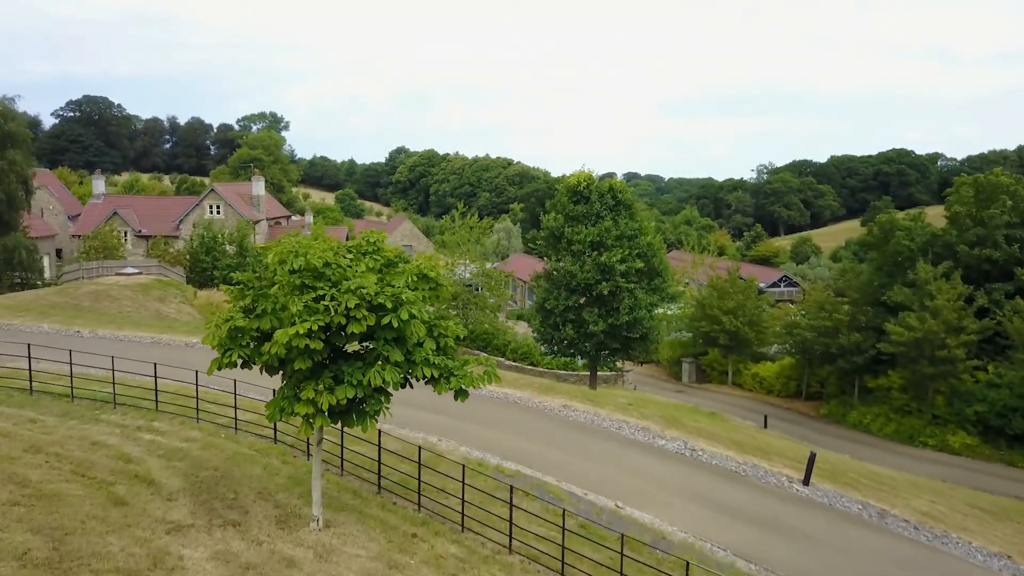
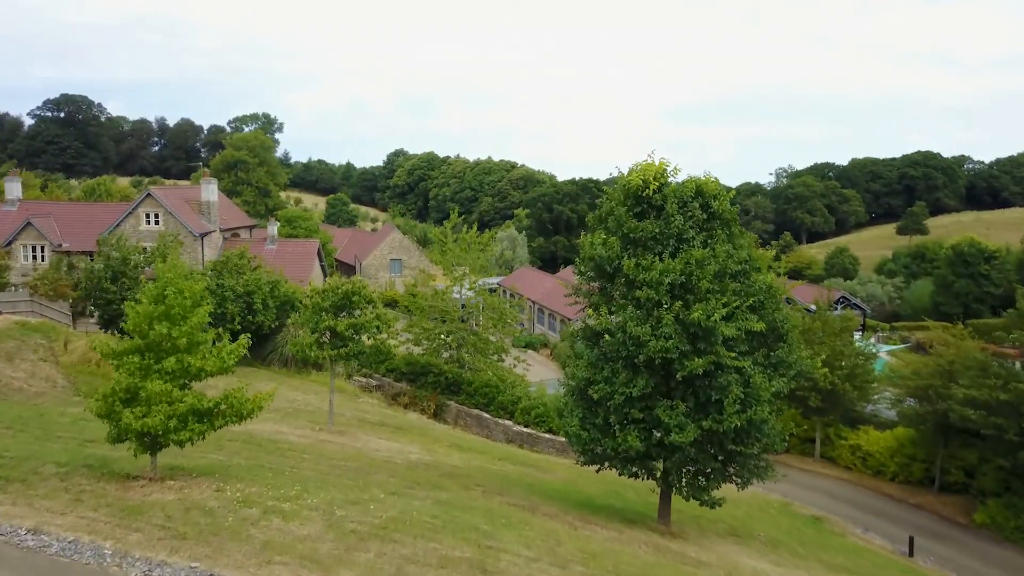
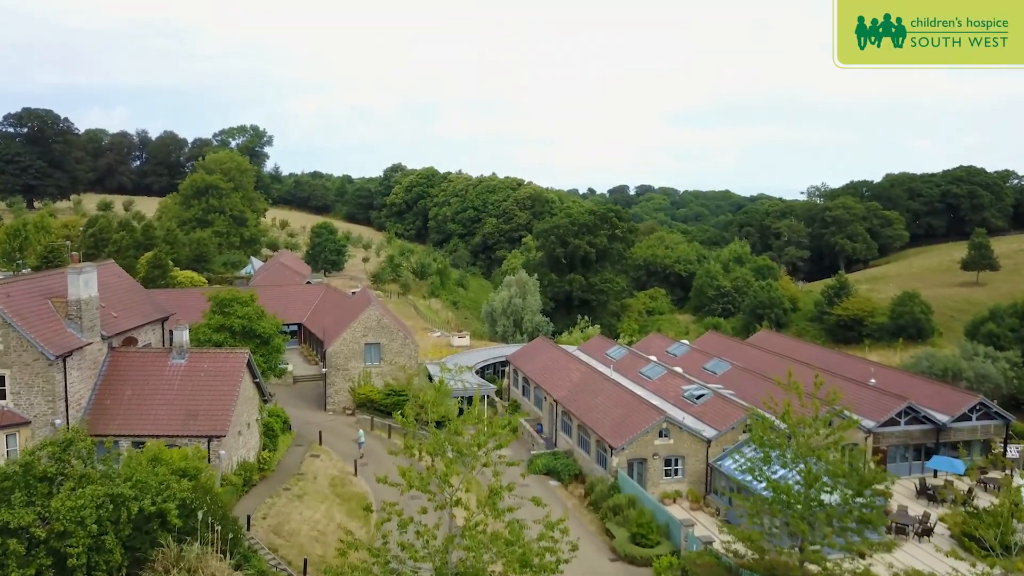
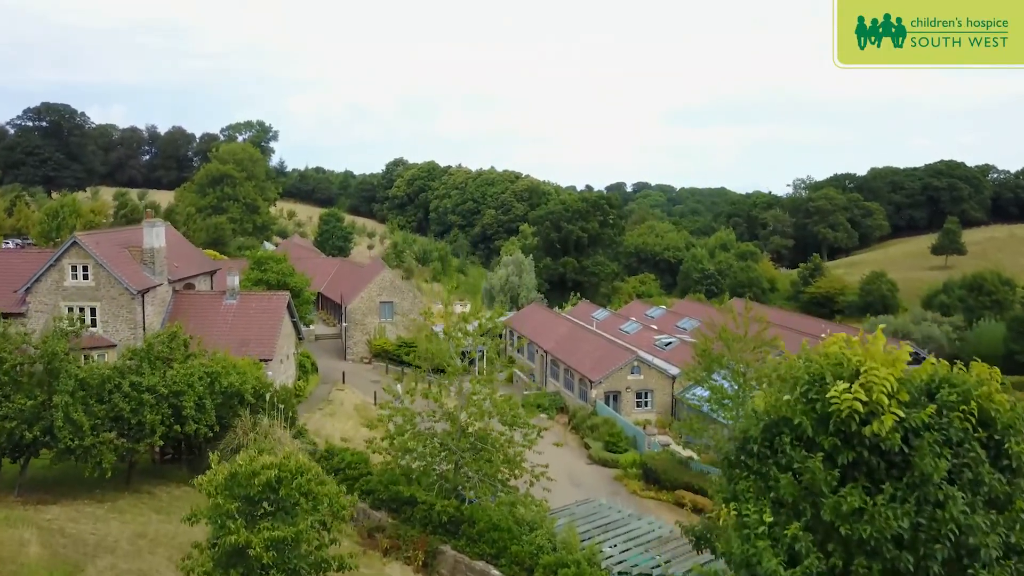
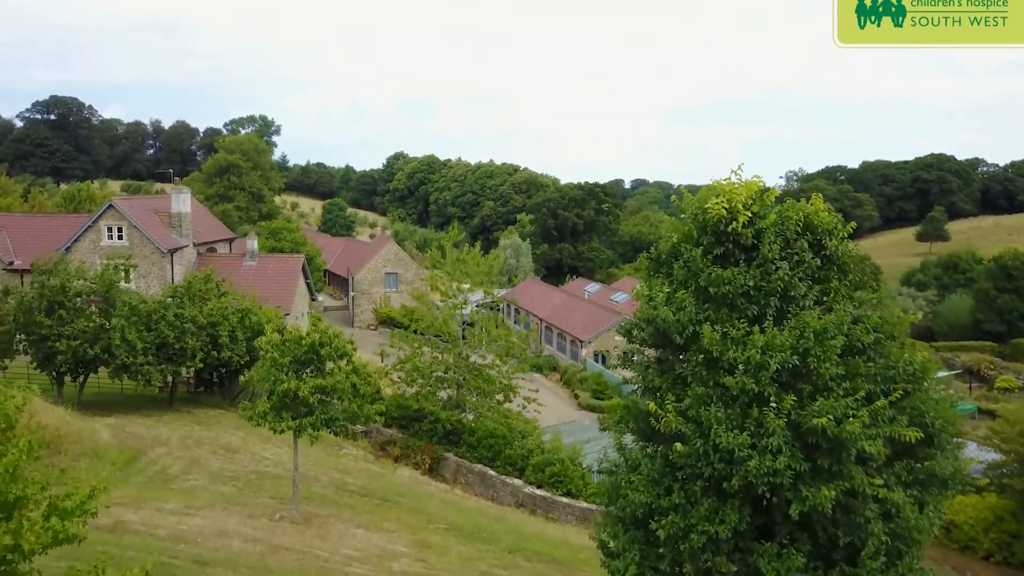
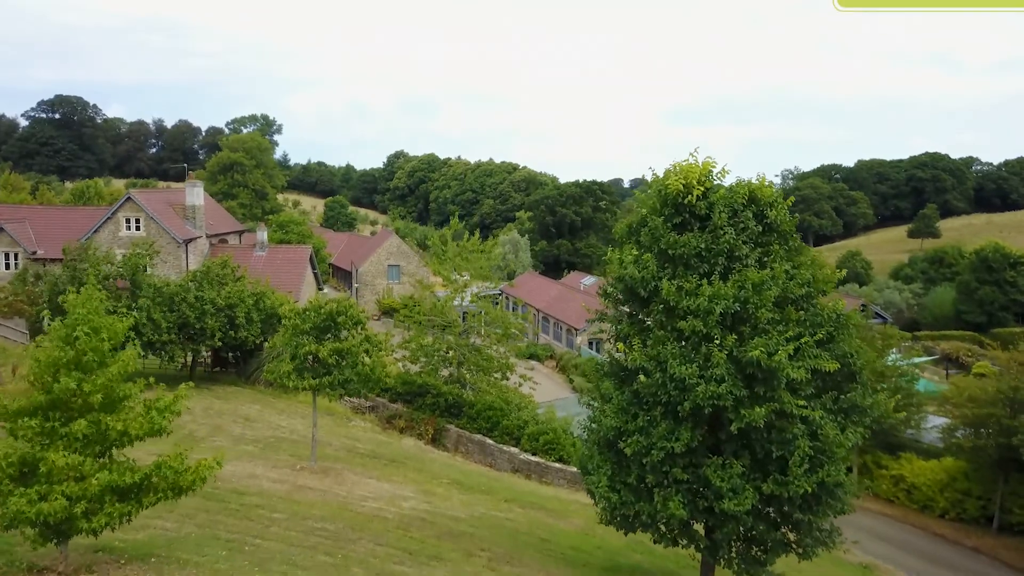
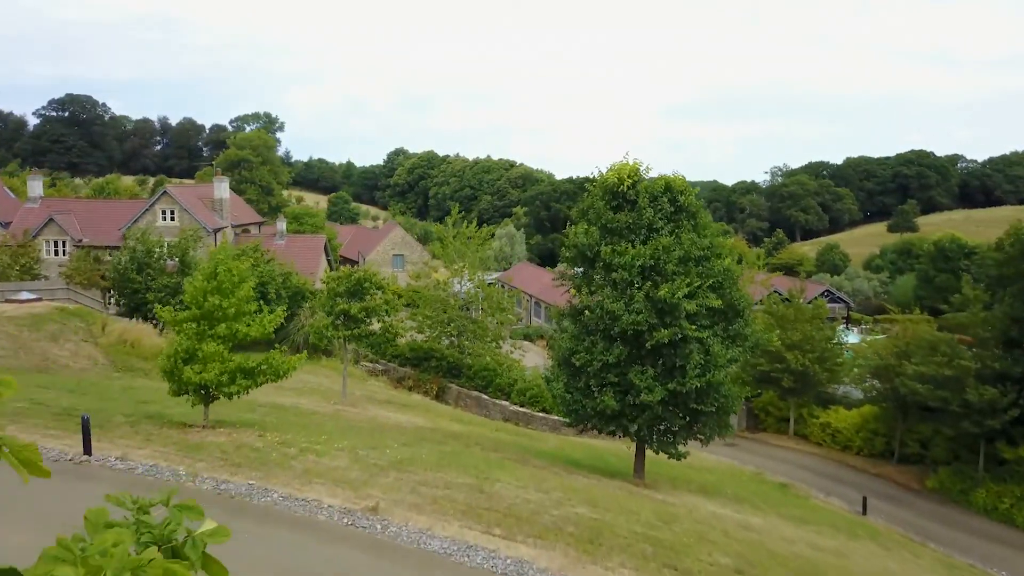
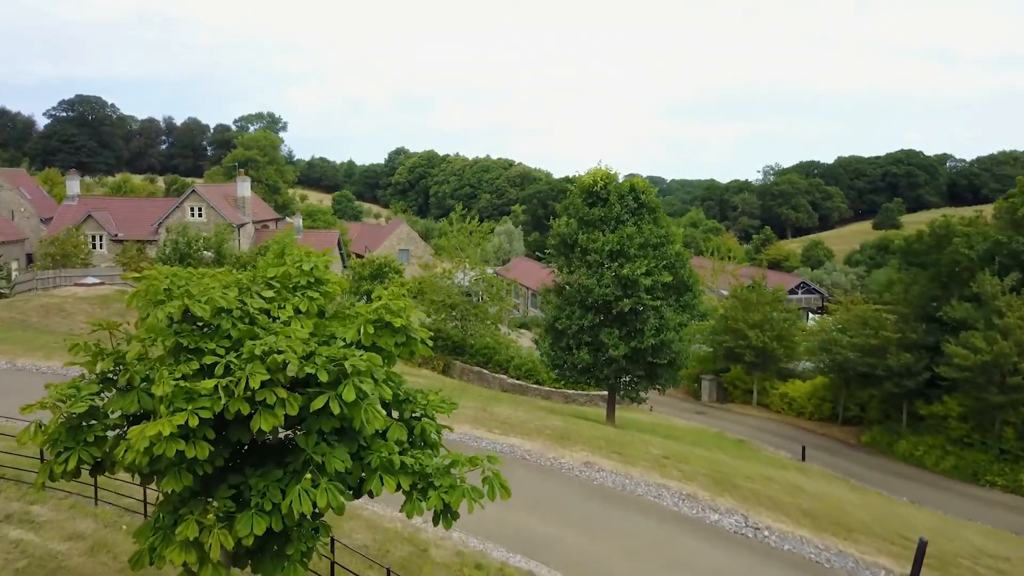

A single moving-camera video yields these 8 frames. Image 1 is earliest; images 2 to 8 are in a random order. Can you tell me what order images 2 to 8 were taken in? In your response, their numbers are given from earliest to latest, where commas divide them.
8, 7, 2, 6, 5, 4, 3
